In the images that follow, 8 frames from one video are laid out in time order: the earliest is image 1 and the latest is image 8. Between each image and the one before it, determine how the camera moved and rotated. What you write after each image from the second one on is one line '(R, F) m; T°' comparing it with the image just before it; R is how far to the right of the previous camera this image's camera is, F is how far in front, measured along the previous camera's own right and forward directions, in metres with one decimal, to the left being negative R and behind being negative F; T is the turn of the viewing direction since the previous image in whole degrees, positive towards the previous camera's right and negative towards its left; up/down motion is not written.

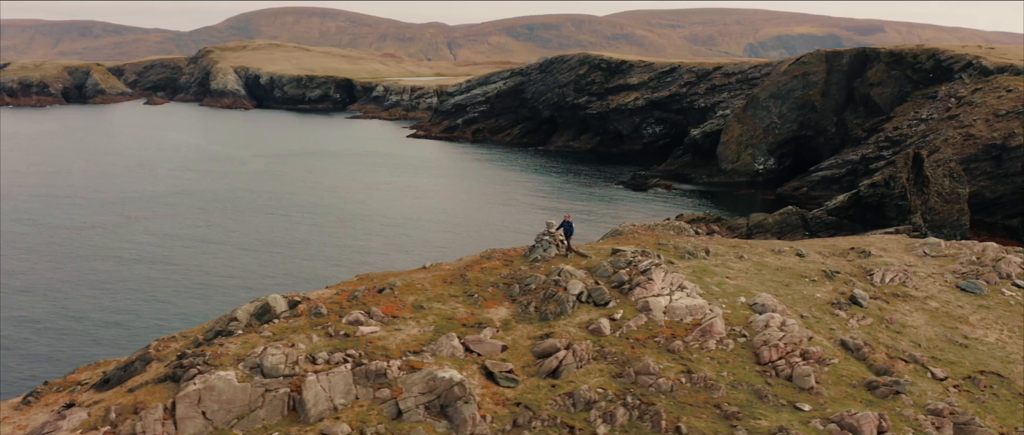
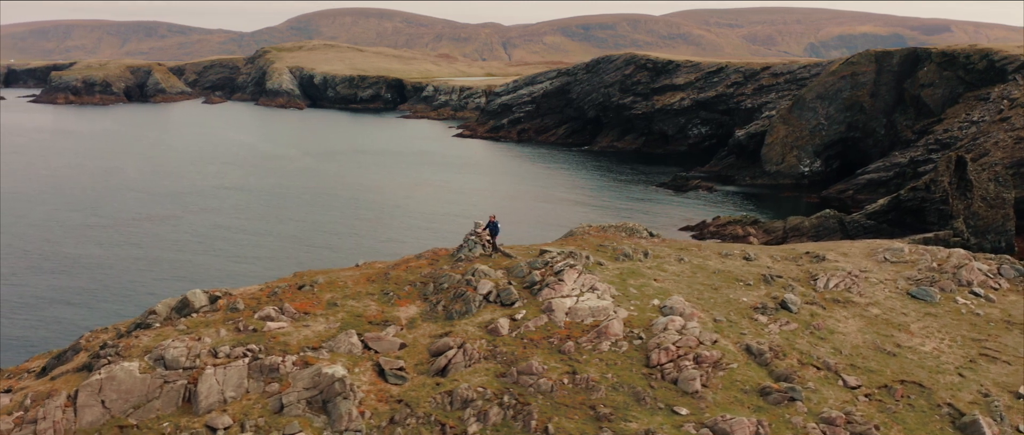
(+3.3, -0.1) m; -4°
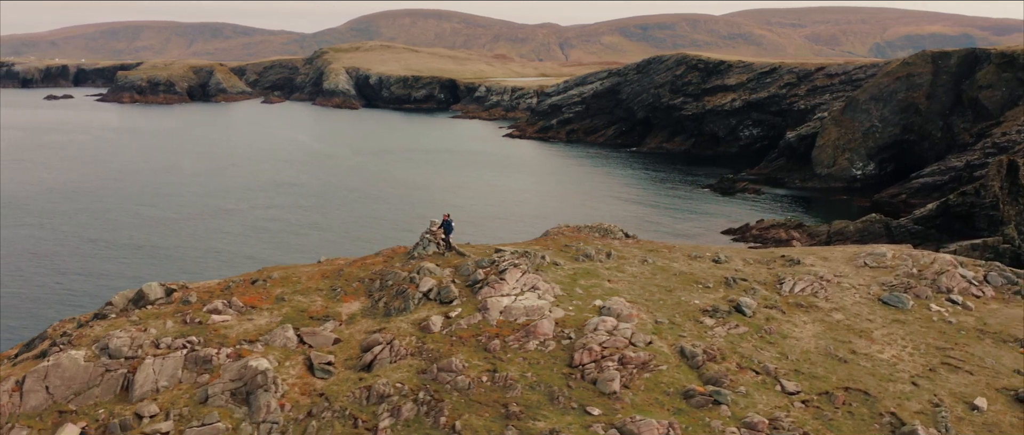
(+2.6, 0.0) m; -4°
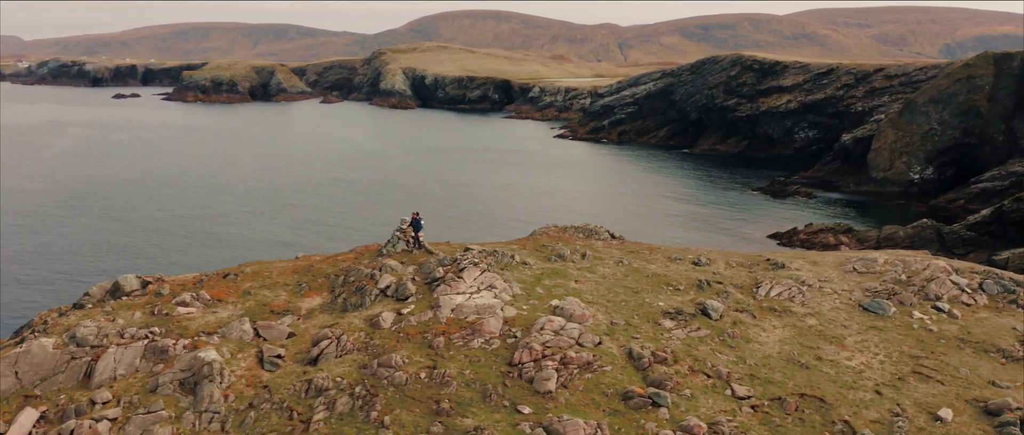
(+2.3, -0.1) m; -4°
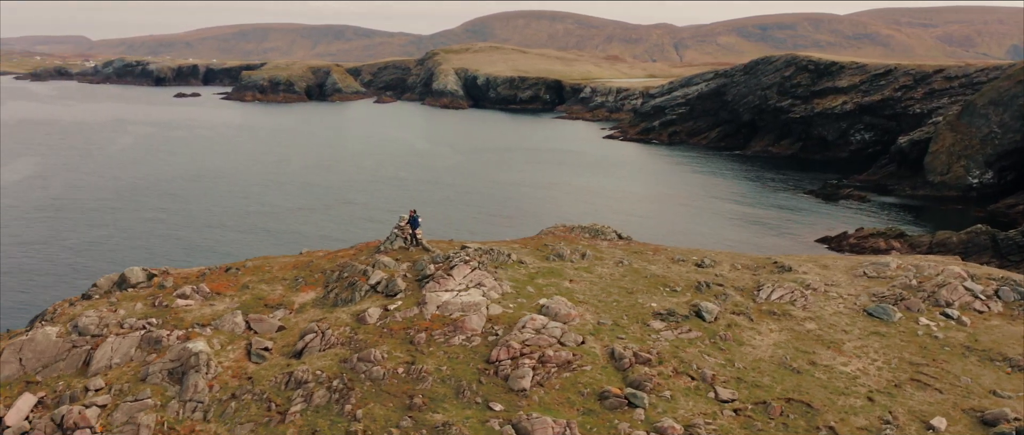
(+1.5, 0.0) m; -4°
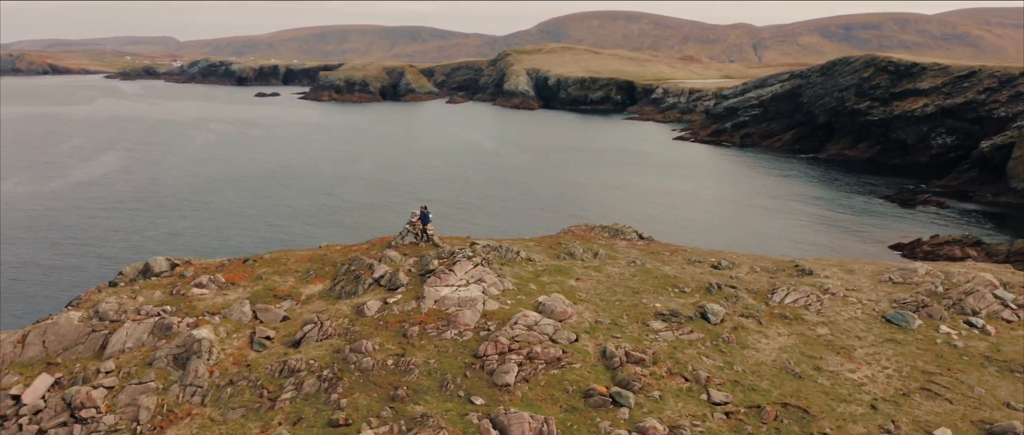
(+1.7, -0.1) m; -5°
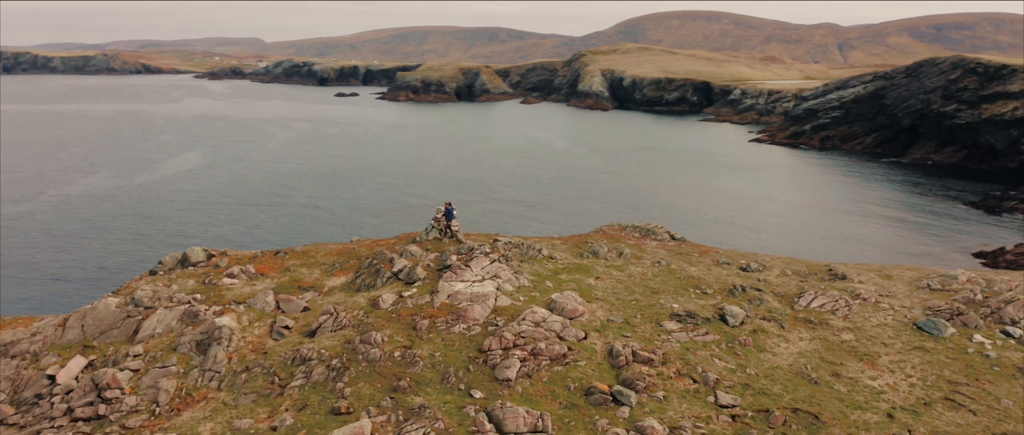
(+1.4, -0.1) m; -5°
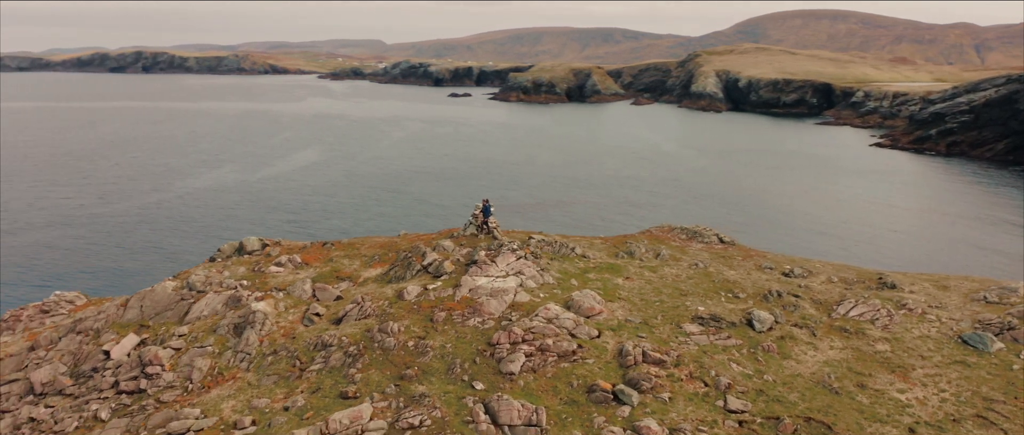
(+2.1, -0.2) m; -8°
